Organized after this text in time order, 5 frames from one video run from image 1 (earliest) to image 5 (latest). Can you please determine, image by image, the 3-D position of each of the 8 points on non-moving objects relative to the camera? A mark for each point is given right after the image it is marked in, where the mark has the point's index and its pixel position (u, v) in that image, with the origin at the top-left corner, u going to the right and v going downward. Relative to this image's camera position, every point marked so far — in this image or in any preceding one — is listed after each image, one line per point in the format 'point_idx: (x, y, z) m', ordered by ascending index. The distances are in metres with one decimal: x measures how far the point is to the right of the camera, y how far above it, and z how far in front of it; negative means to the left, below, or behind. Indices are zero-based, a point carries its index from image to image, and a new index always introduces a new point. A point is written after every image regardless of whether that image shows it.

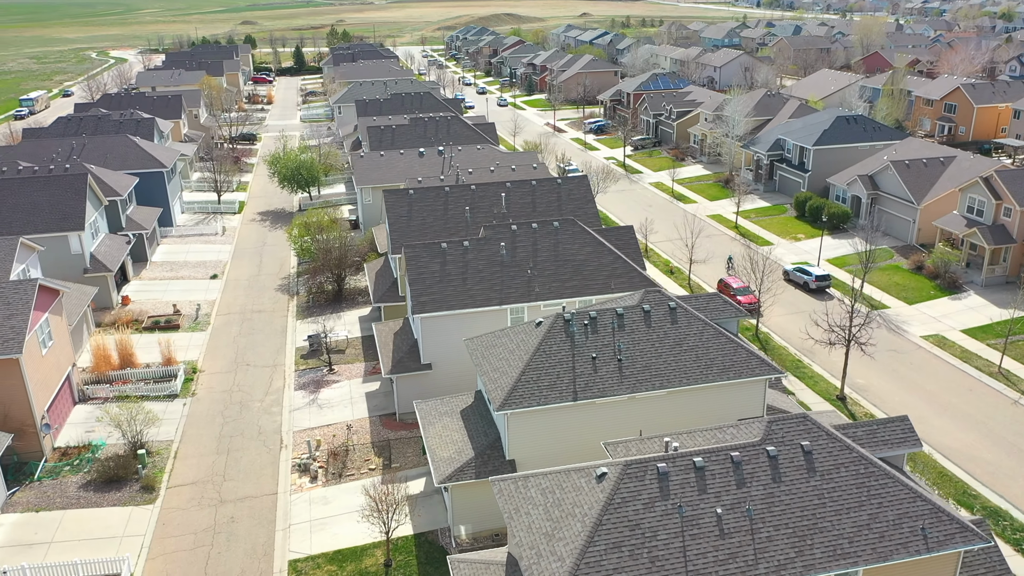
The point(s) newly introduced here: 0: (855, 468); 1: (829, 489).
0: (+7.1, -3.7, +17.1) m
1: (+6.4, -4.1, +16.7) m
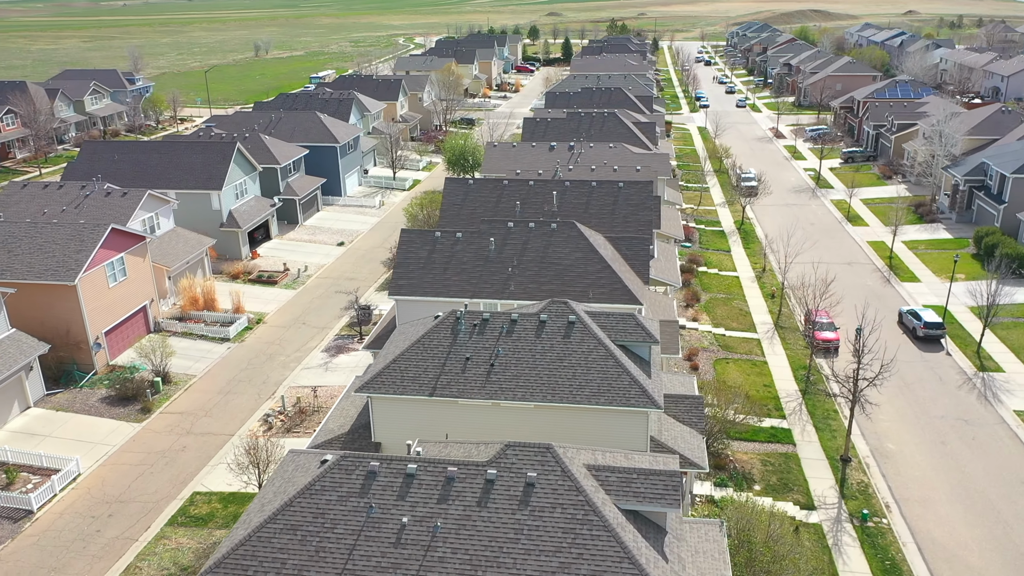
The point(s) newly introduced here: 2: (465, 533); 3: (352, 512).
0: (+1.1, -4.3, +15.7) m
1: (+0.4, -4.5, +15.7) m
2: (-0.9, -4.6, +15.7) m
3: (-3.1, -4.4, +16.2) m
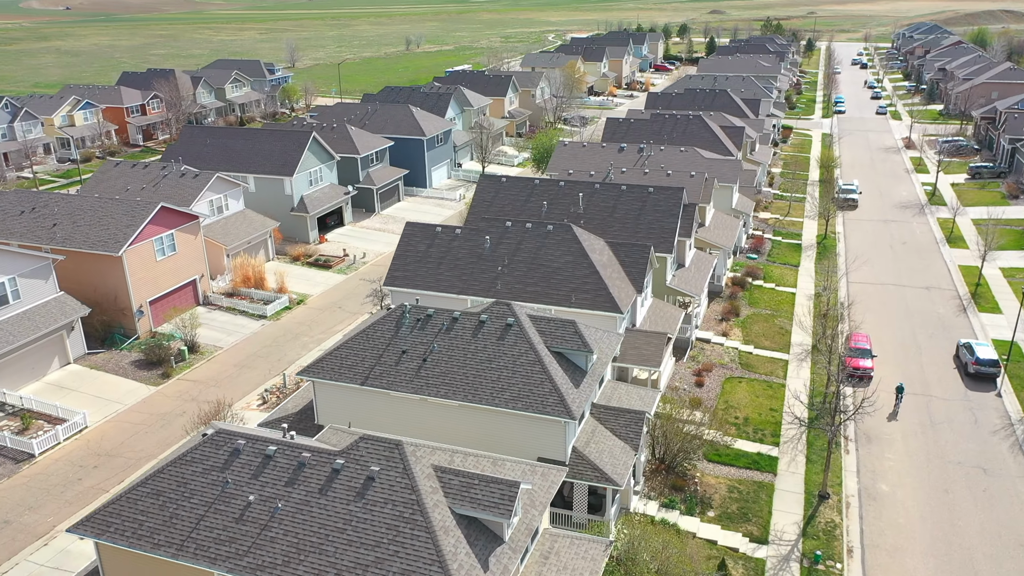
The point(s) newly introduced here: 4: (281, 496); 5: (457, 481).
0: (-2.1, -4.2, +15.9) m
1: (-2.9, -4.4, +15.9) m
2: (-4.1, -4.5, +16.2) m
3: (-6.2, -4.1, +17.1) m
4: (-4.6, -4.2, +16.6) m
5: (-1.1, -3.8, +16.5) m
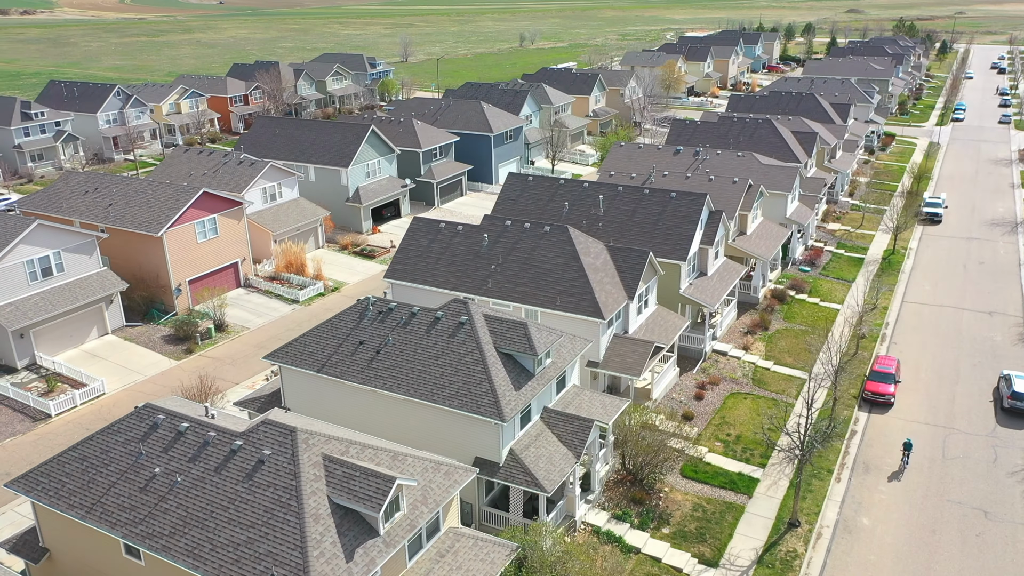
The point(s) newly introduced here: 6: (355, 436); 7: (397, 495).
0: (-4.6, -4.1, +16.4) m
1: (-5.4, -4.2, +16.6) m
2: (-6.5, -4.2, +17.0) m
3: (-8.5, -3.6, +18.2) m
4: (-6.9, -3.8, +17.4) m
5: (-3.4, -3.7, +16.8) m
6: (-3.6, -3.4, +19.0) m
7: (-2.3, -4.2, +16.7) m
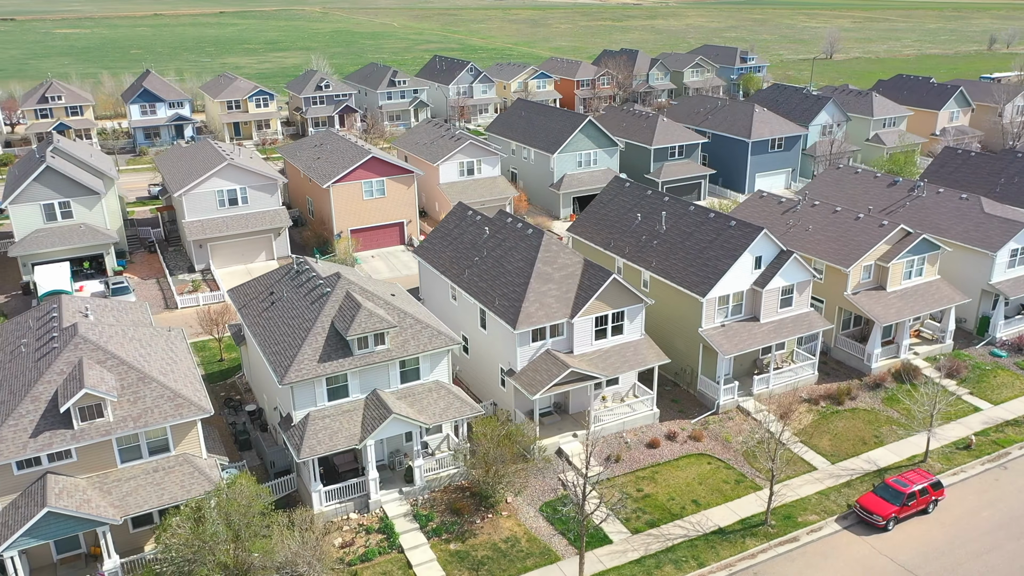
0: (-12.3, -2.3, +21.3) m
1: (-12.9, -2.3, +21.9) m
2: (-13.6, -2.0, +22.9) m
3: (-14.5, -1.1, +24.8) m
4: (-13.7, -1.6, +23.4) m
5: (-11.0, -2.2, +21.1) m
6: (-10.0, -1.9, +23.1) m
7: (-10.3, -2.8, +20.5) m
